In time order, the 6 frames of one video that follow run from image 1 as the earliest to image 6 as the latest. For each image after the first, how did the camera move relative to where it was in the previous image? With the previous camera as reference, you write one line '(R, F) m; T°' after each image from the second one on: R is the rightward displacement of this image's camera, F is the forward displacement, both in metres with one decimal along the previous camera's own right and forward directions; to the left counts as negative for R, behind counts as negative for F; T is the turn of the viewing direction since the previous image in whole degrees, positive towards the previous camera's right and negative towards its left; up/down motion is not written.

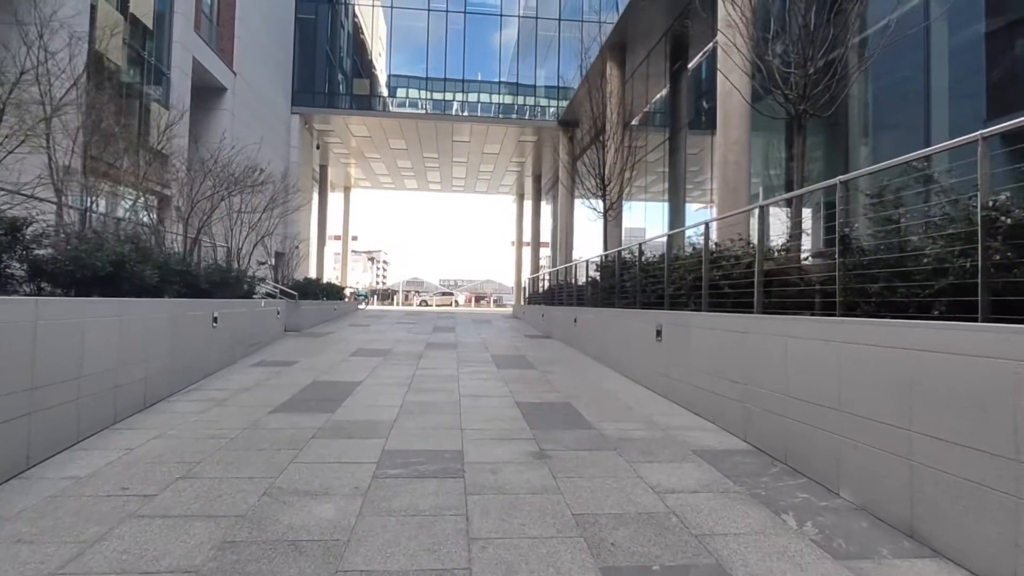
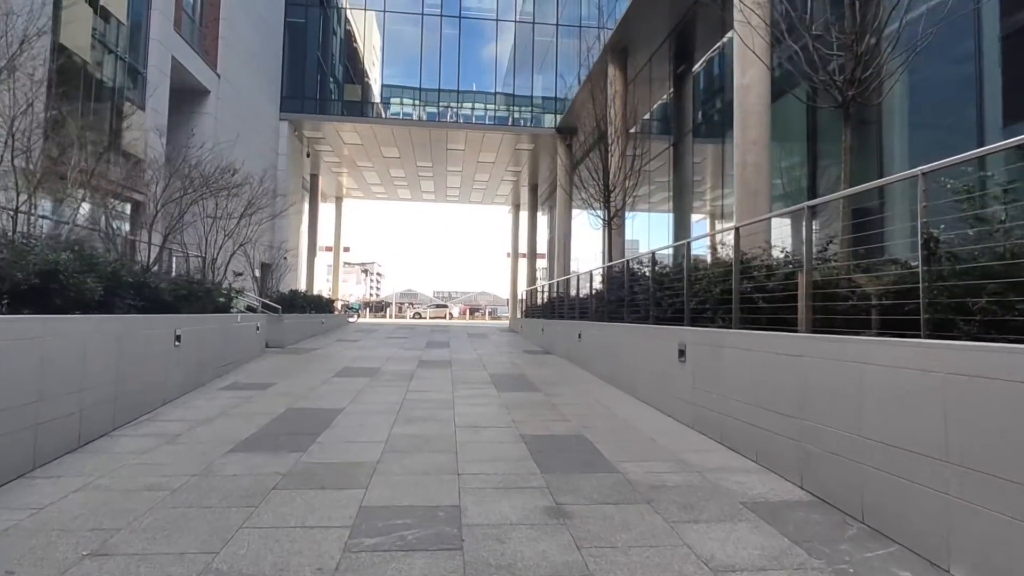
(-0.1, +1.2) m; +1°
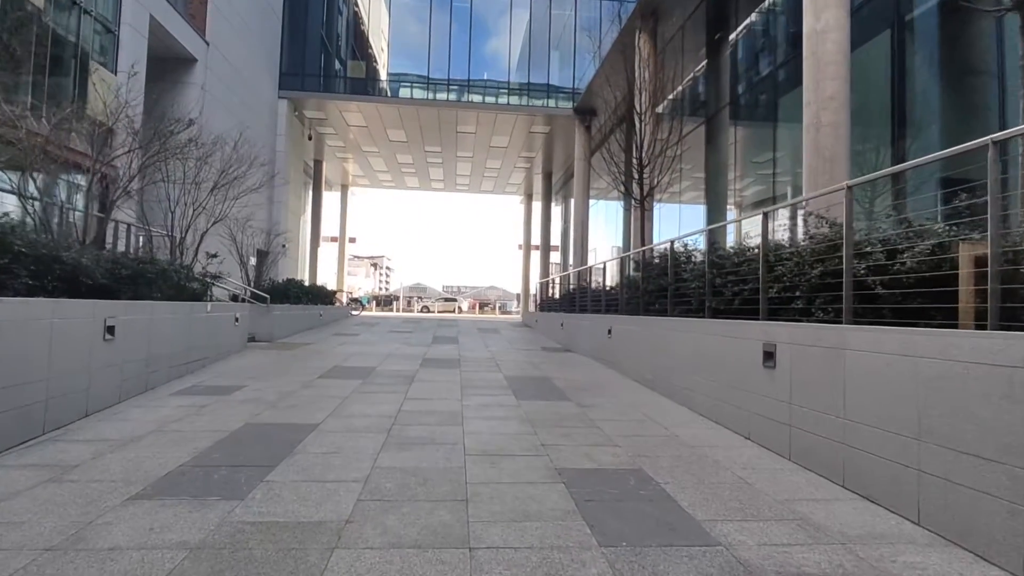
(-0.2, +2.1) m; -1°
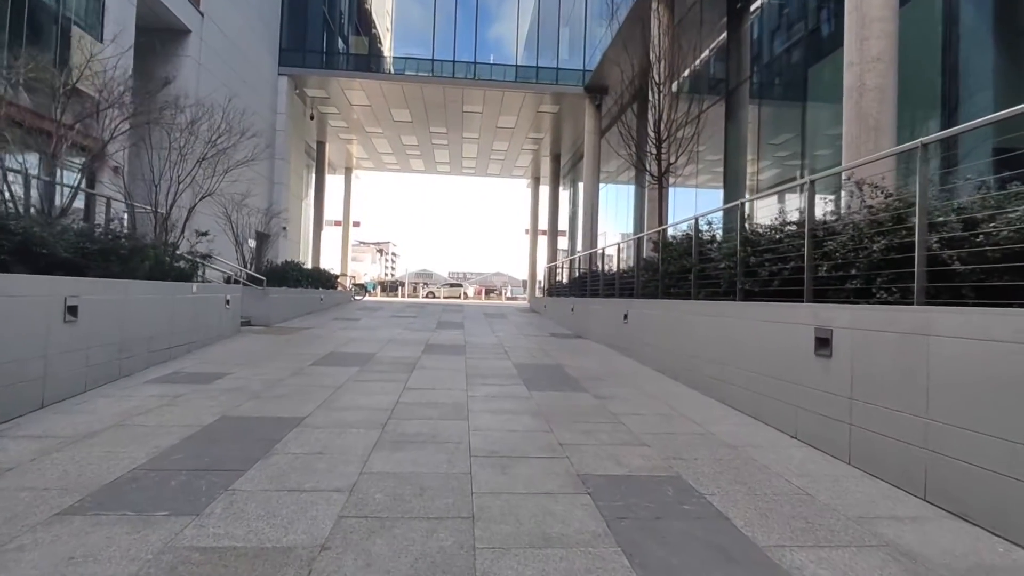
(-0.1, +0.9) m; -1°
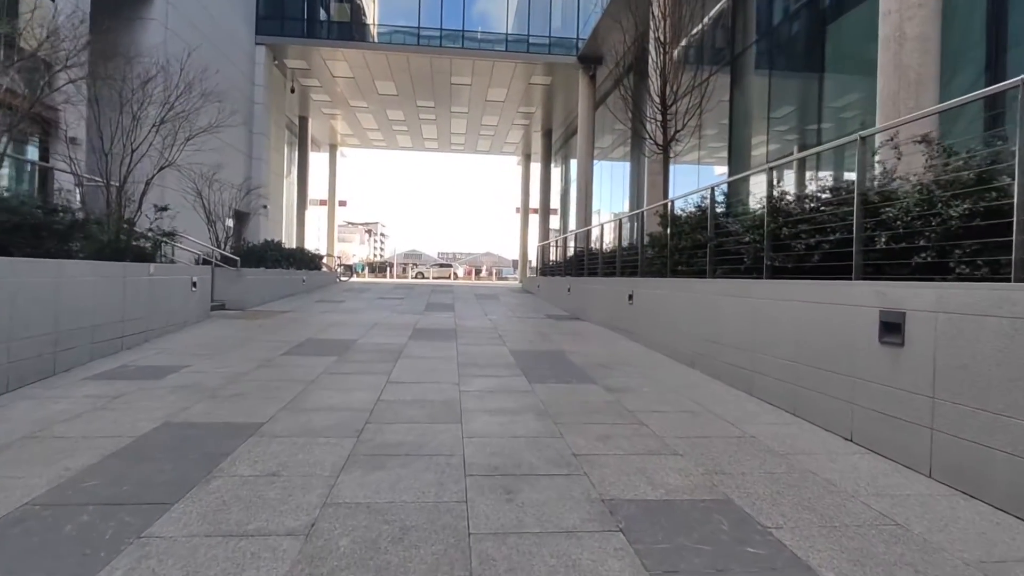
(-0.1, +1.0) m; +1°
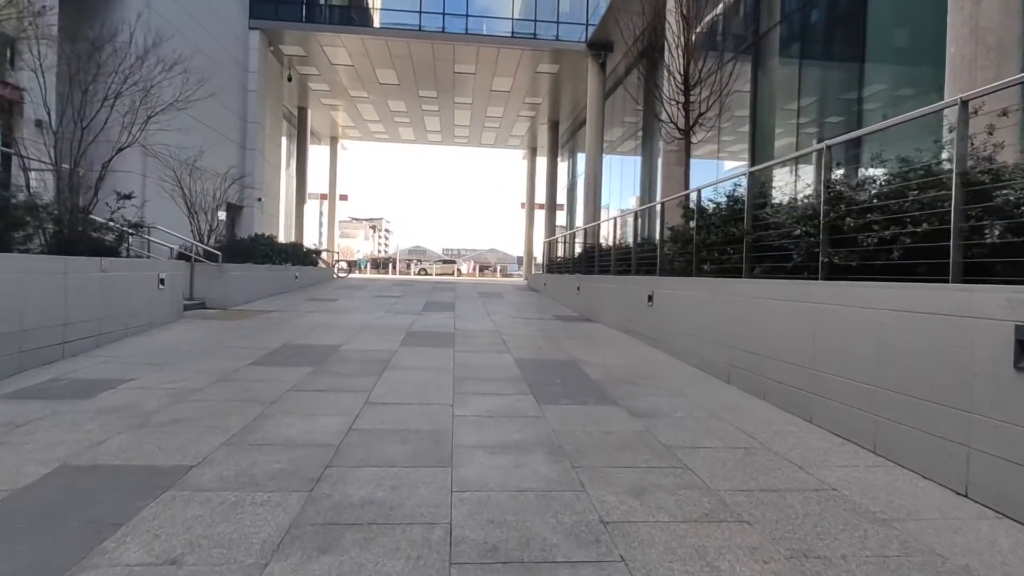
(0.0, +1.2) m; 0°
